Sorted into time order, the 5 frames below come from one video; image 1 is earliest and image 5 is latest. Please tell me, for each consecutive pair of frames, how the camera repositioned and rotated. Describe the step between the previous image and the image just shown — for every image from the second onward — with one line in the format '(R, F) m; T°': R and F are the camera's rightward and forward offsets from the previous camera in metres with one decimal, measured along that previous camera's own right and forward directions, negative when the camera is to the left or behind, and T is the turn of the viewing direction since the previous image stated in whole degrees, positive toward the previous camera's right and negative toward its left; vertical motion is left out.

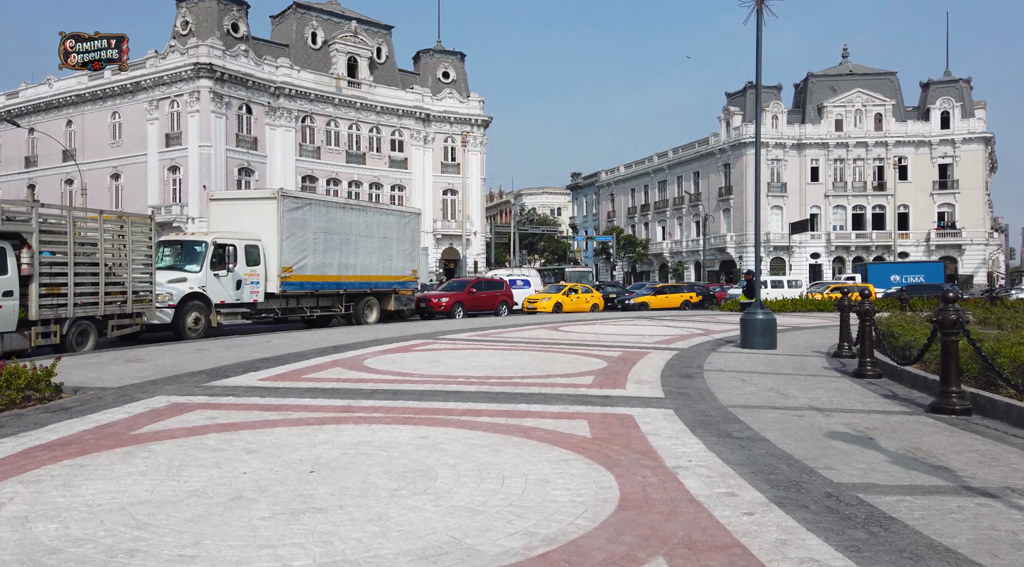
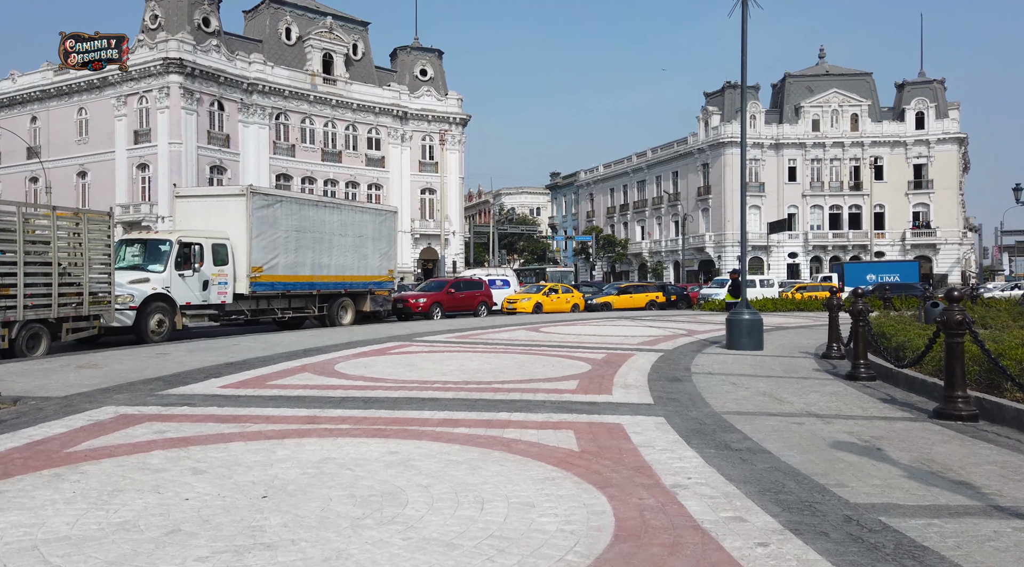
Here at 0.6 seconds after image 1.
(0.0, +0.6) m; +2°
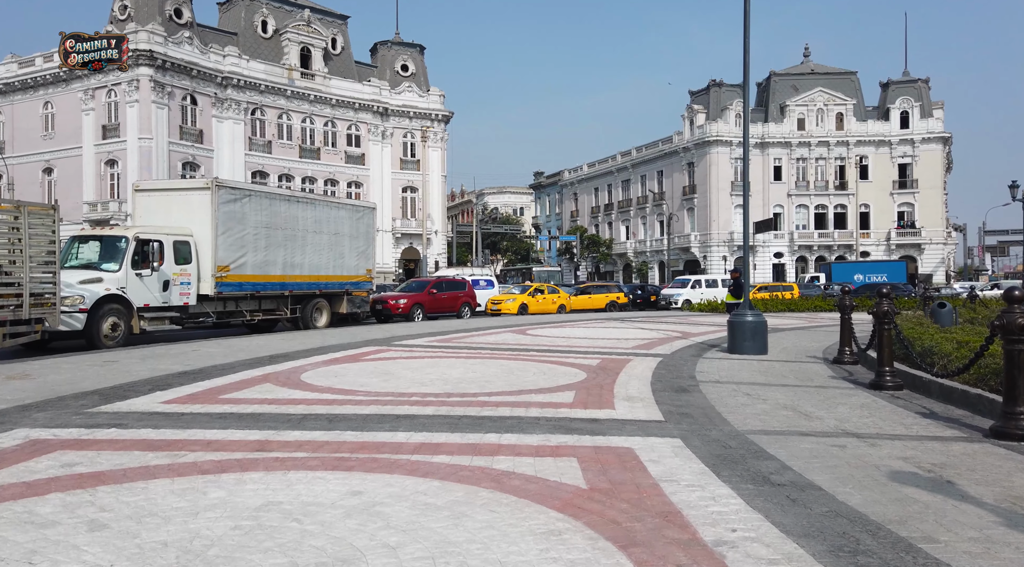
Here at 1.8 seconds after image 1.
(-0.1, +1.3) m; +1°
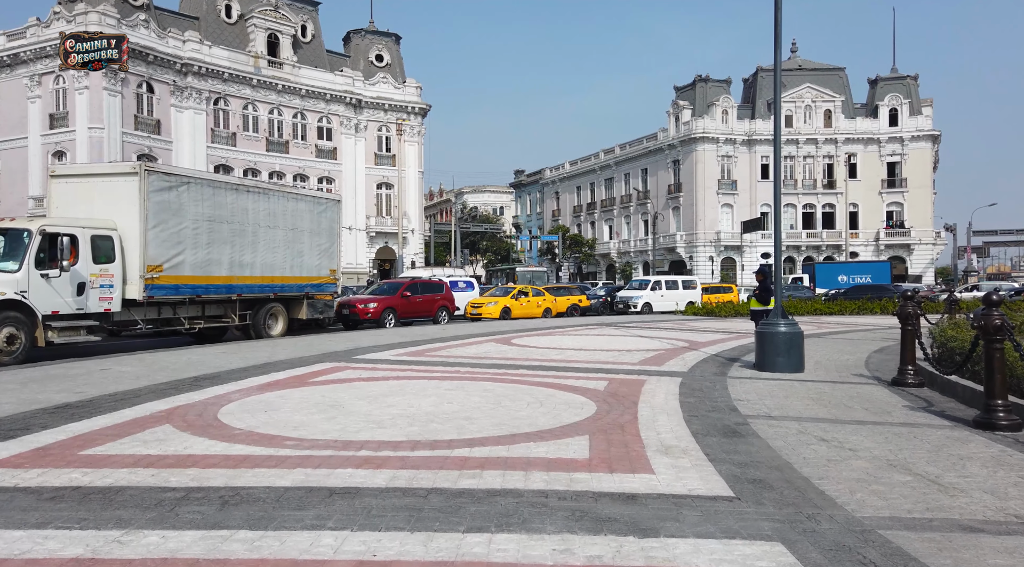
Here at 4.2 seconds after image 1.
(-0.1, +2.8) m; +2°
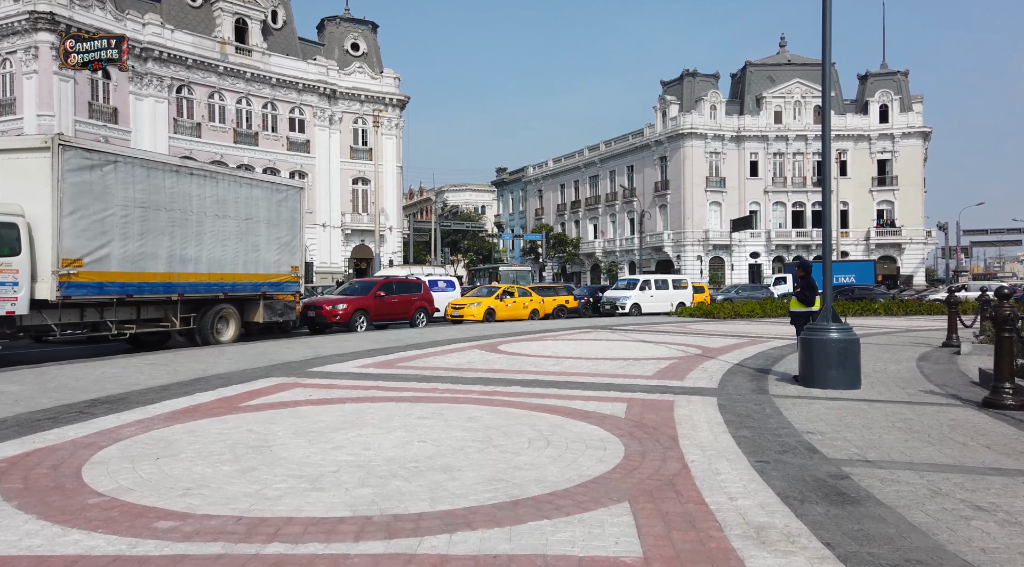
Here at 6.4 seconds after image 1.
(-0.1, +2.5) m; +1°
